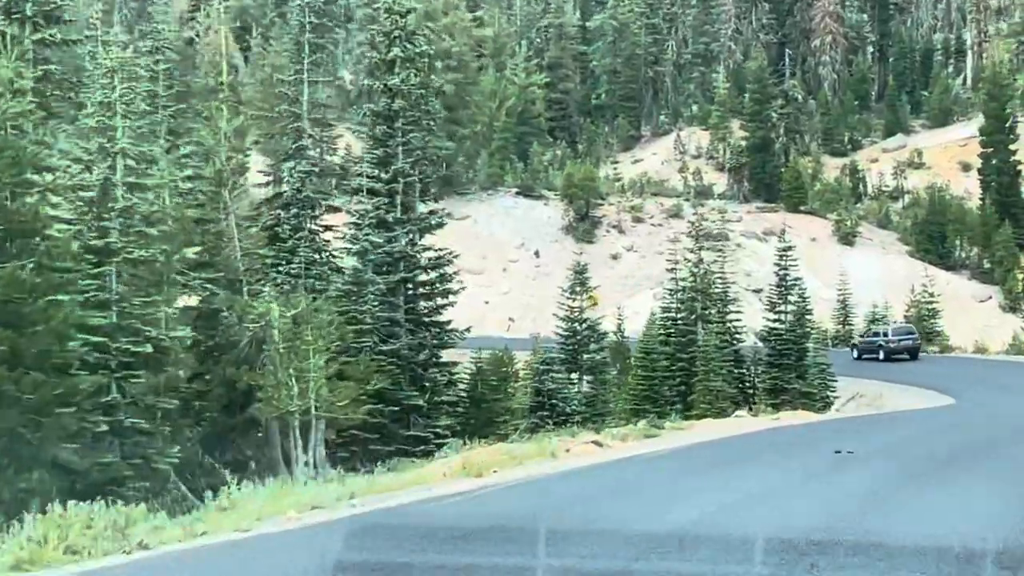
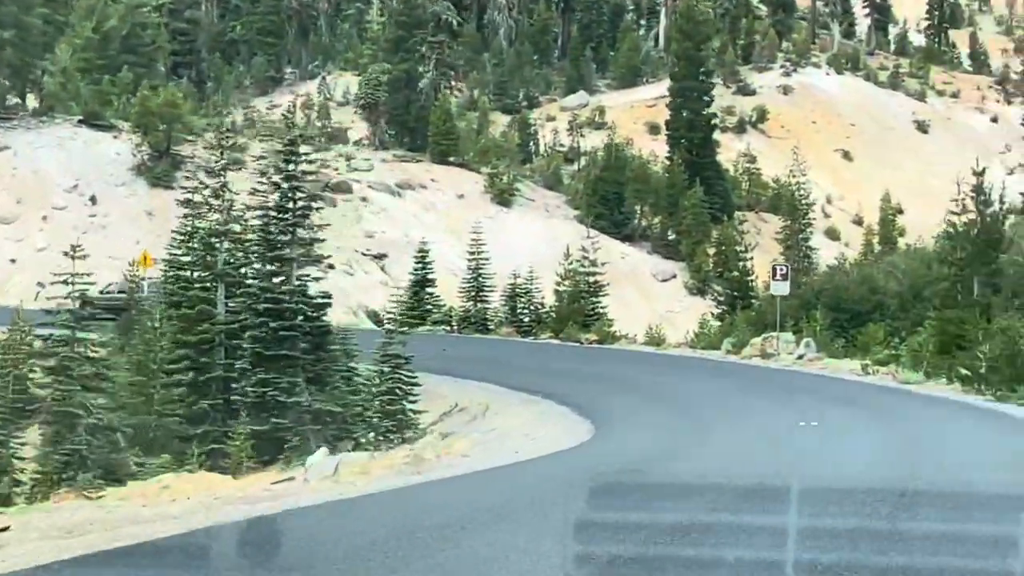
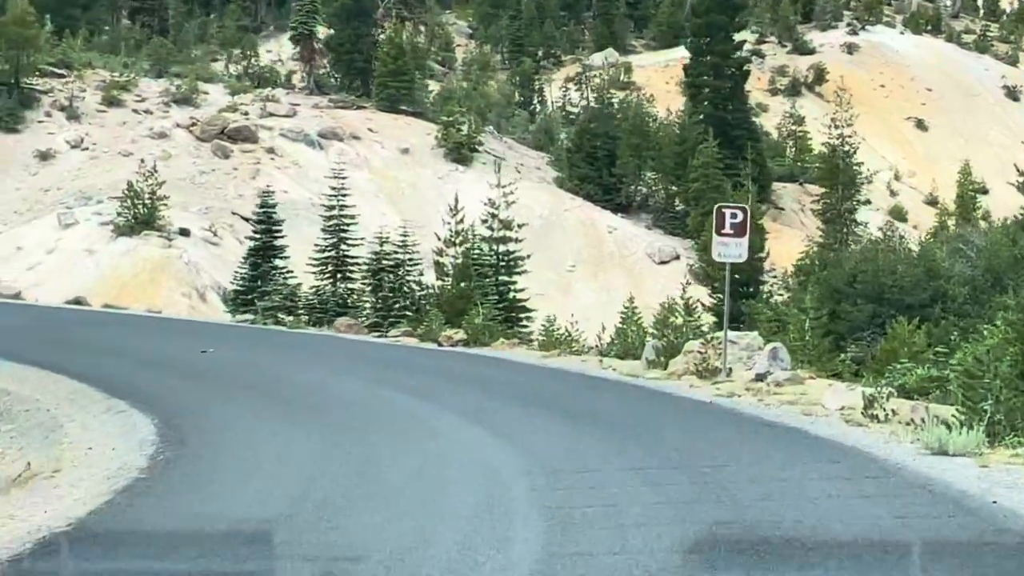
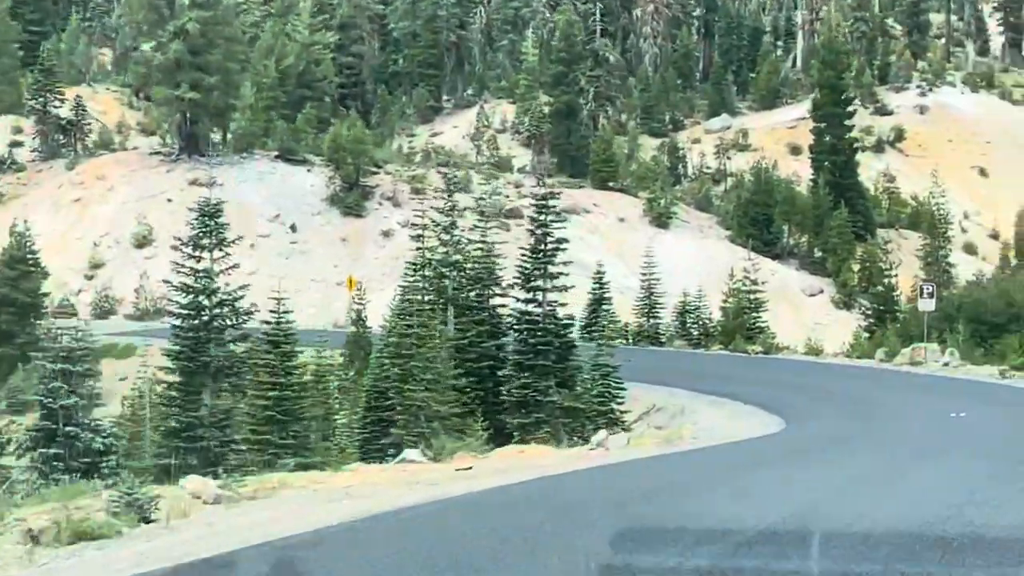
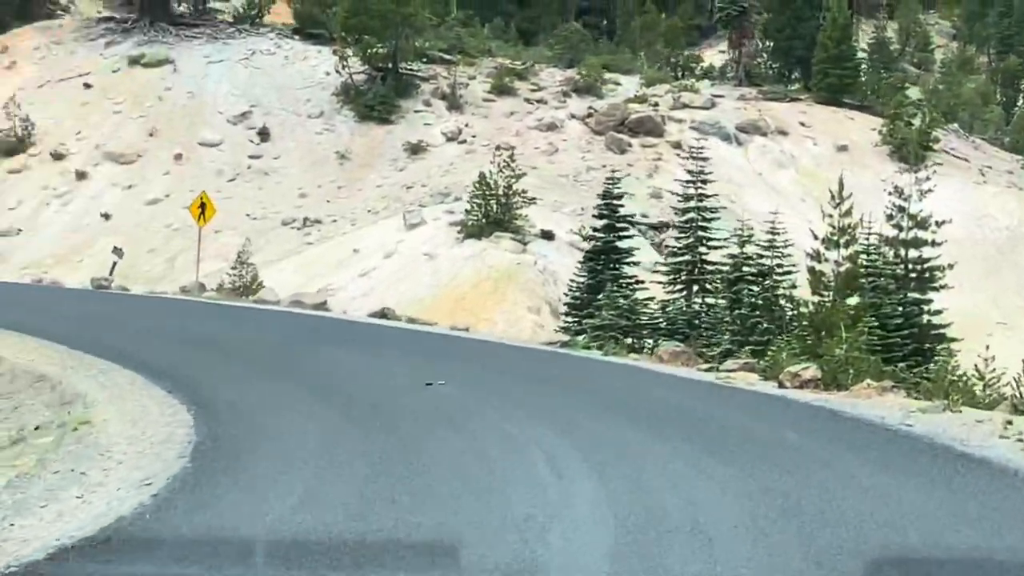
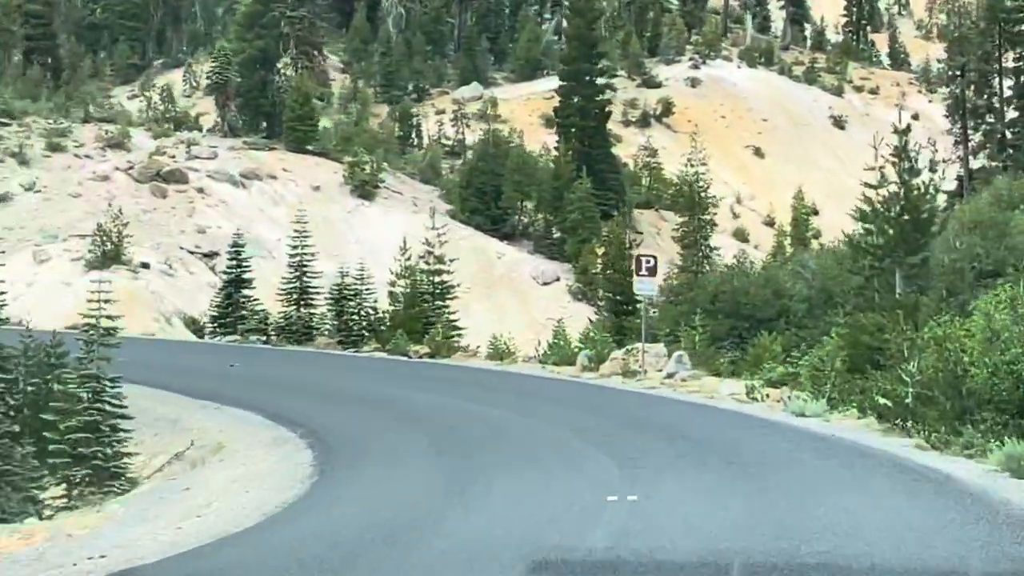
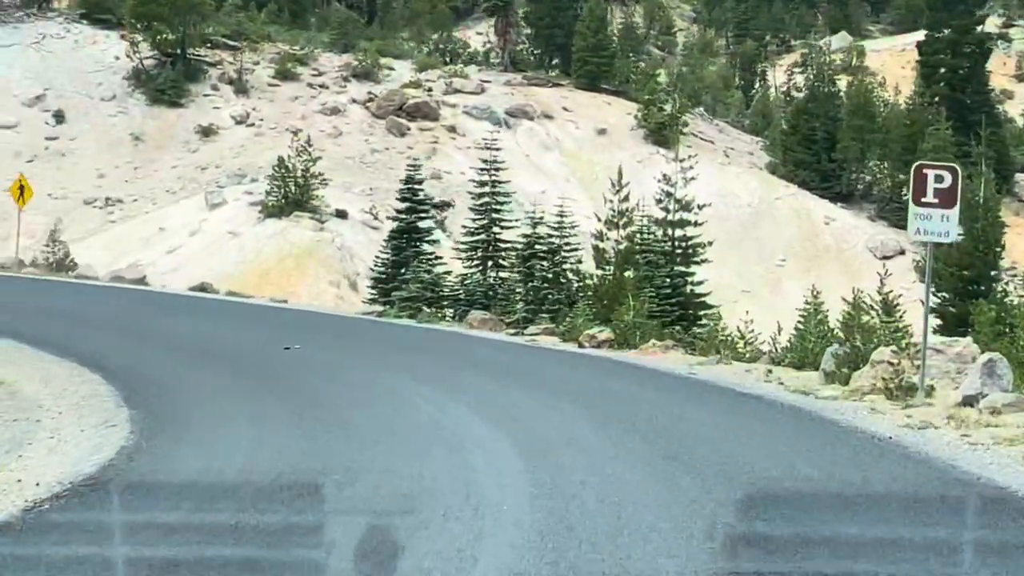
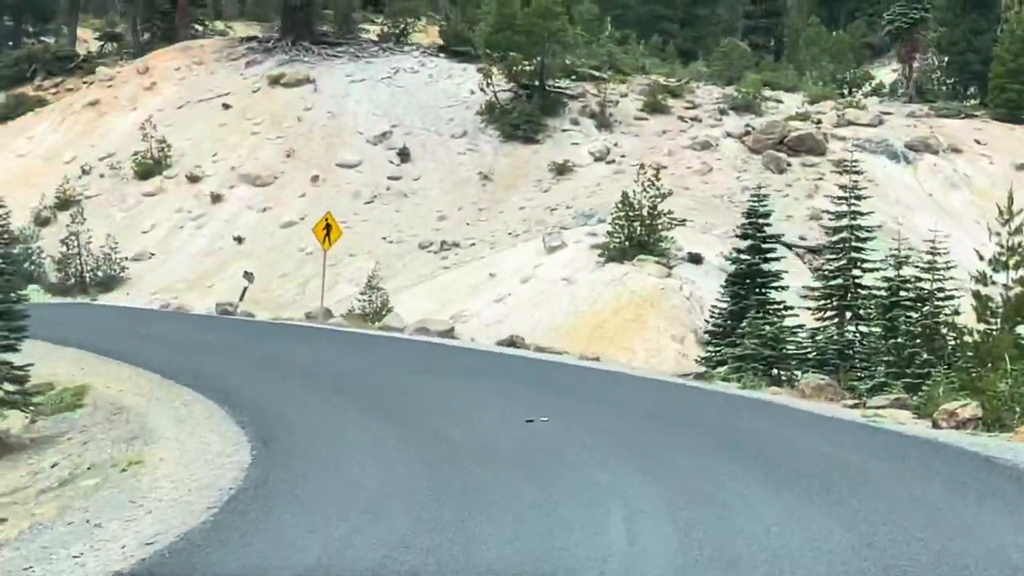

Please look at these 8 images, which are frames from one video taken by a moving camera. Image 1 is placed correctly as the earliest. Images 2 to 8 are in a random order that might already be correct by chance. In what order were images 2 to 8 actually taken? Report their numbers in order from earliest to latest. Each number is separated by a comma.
4, 2, 6, 3, 7, 5, 8
